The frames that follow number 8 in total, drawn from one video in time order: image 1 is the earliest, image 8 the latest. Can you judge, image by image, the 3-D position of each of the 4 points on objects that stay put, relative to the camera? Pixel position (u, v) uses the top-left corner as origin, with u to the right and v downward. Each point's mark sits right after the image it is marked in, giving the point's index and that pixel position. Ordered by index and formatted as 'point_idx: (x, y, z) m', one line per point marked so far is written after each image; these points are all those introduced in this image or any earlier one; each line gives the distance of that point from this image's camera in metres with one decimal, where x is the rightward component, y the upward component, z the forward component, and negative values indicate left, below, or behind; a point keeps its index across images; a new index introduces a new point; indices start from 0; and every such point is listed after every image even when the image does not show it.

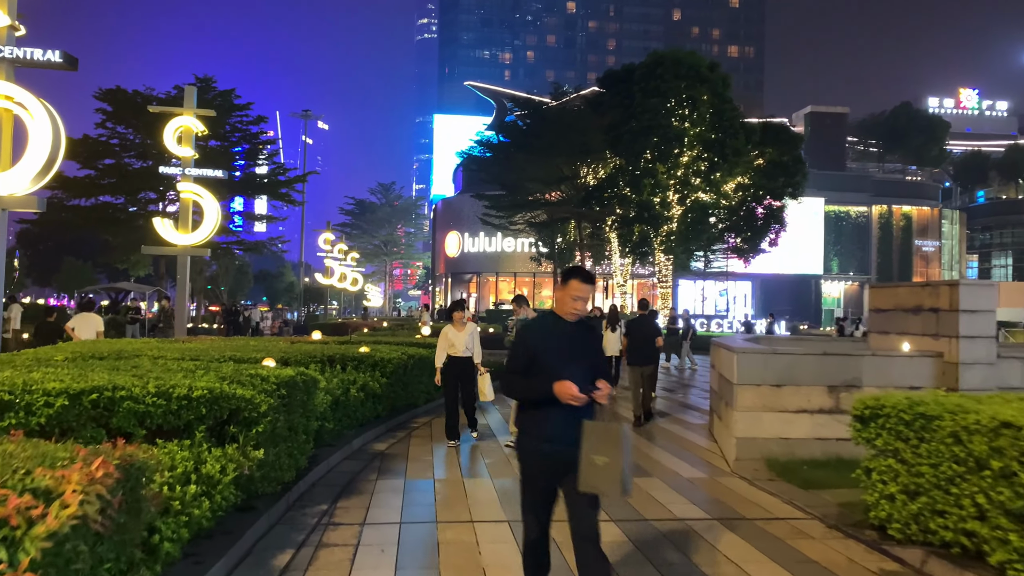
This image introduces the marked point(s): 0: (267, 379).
0: (-1.9, -0.7, +6.4) m
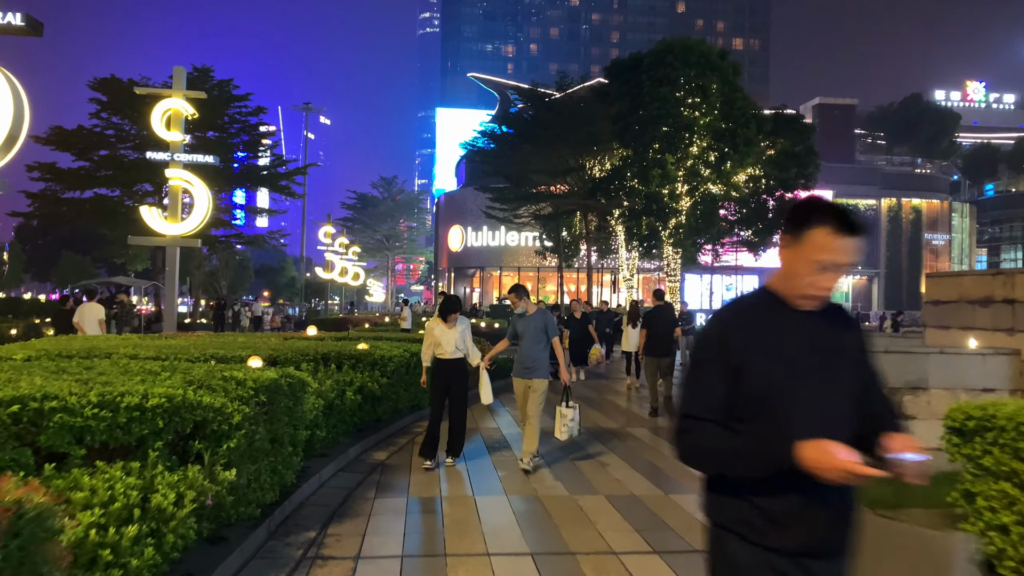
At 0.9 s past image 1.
0: (-1.8, -0.6, +5.4) m
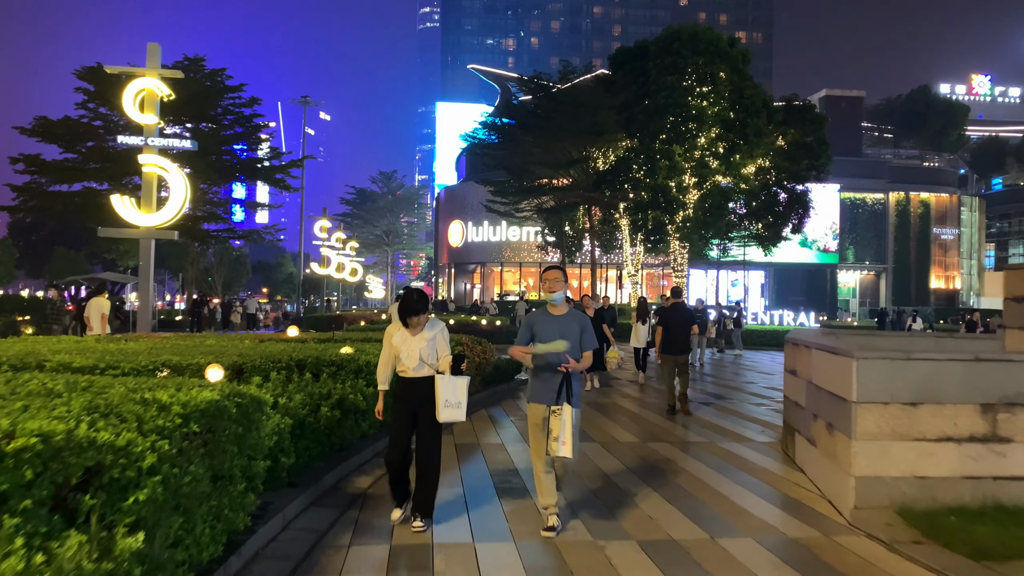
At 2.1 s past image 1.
0: (-1.7, -0.6, +4.1) m
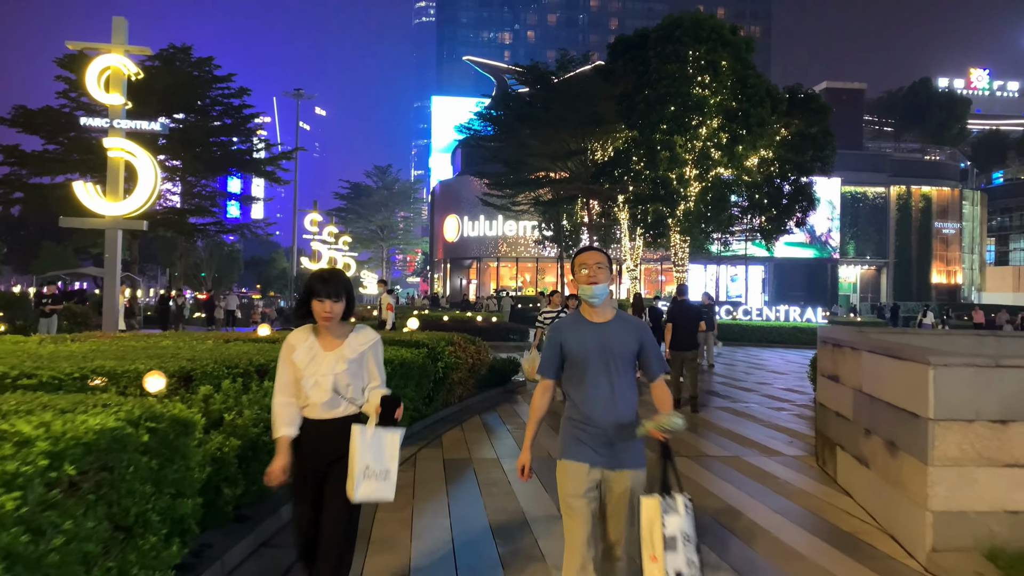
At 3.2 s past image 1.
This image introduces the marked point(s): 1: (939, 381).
0: (-1.7, -0.5, +3.0) m
1: (+2.4, -0.5, +4.7) m
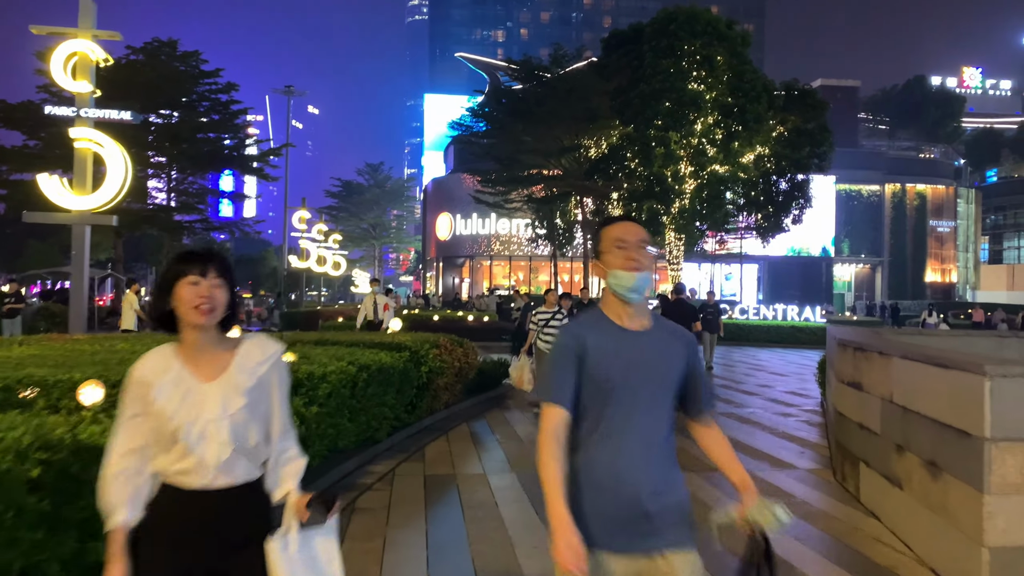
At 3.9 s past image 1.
0: (-1.8, -0.5, +2.3) m
1: (+2.3, -0.5, +4.0) m
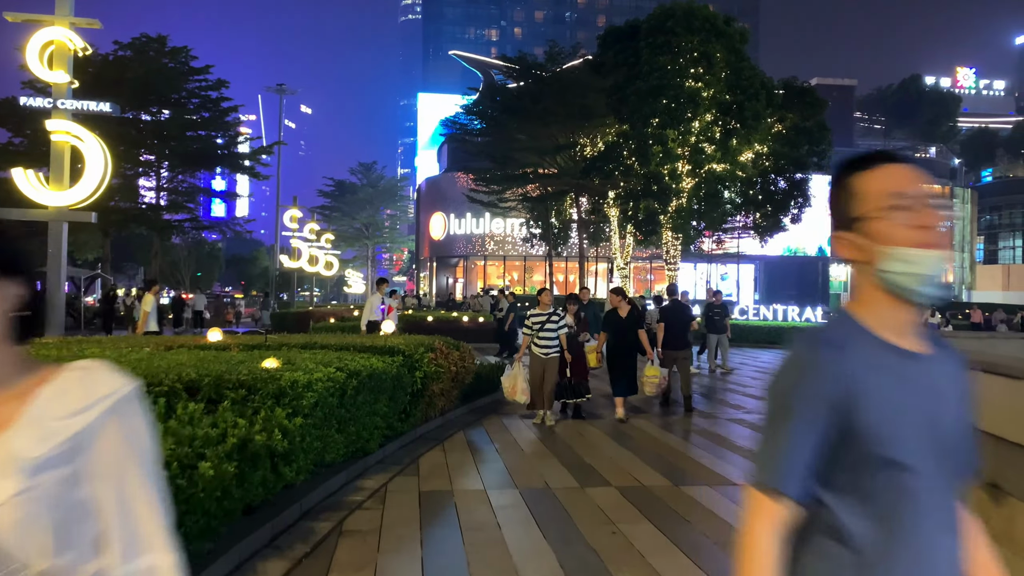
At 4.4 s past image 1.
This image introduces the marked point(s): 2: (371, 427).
0: (-1.7, -0.5, +1.7) m
1: (+2.4, -0.5, +3.4) m
2: (-1.2, -1.2, +7.2) m
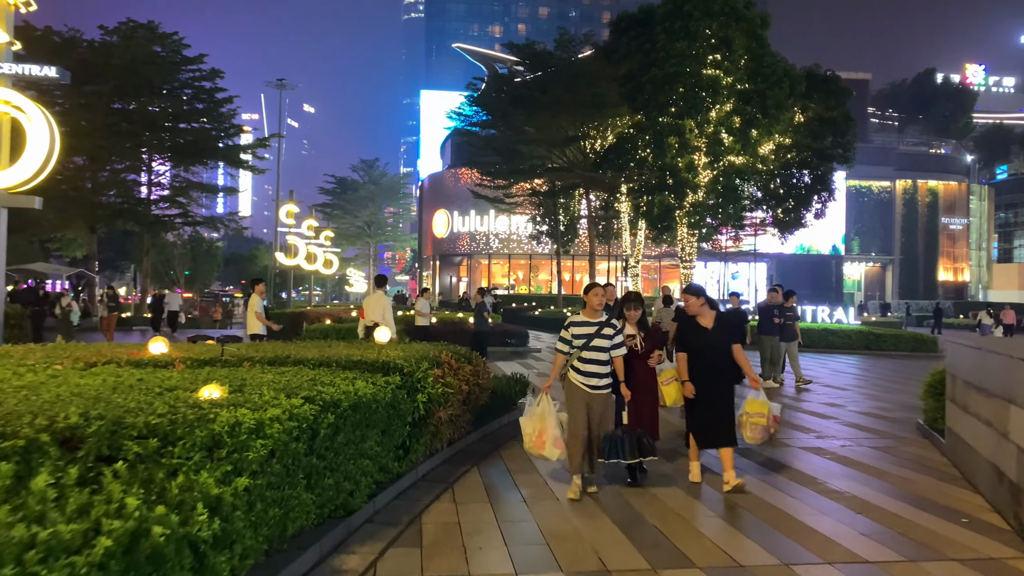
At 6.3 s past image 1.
0: (-1.5, -0.5, -0.2) m
1: (+2.6, -0.5, +1.5) m
2: (-1.0, -1.2, +5.3) m
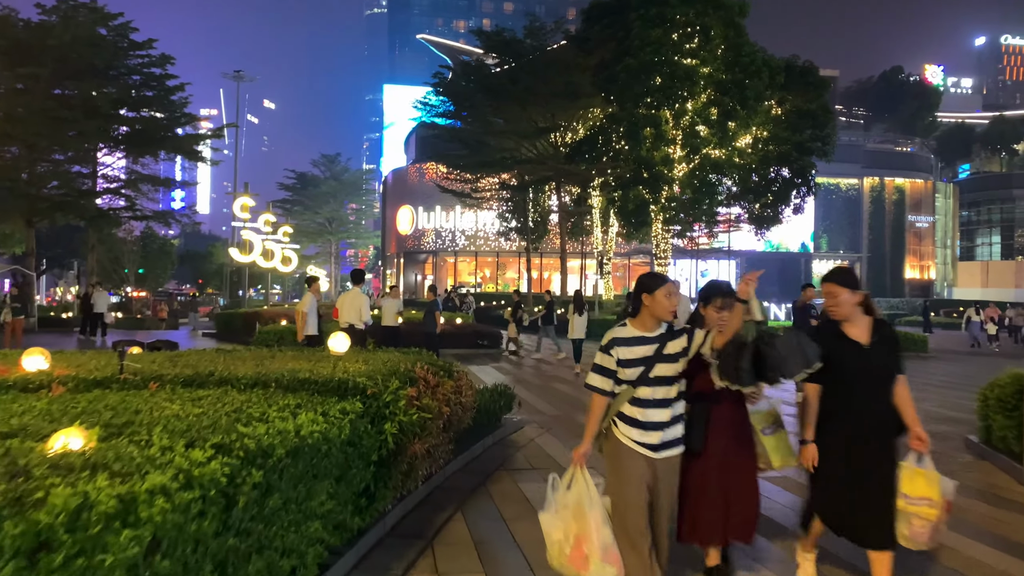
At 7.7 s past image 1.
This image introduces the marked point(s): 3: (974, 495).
0: (-1.2, -0.5, -1.8) m
1: (+2.8, -0.5, 0.0) m
2: (-1.0, -1.1, +3.7) m
3: (+3.7, -1.7, +6.6) m
